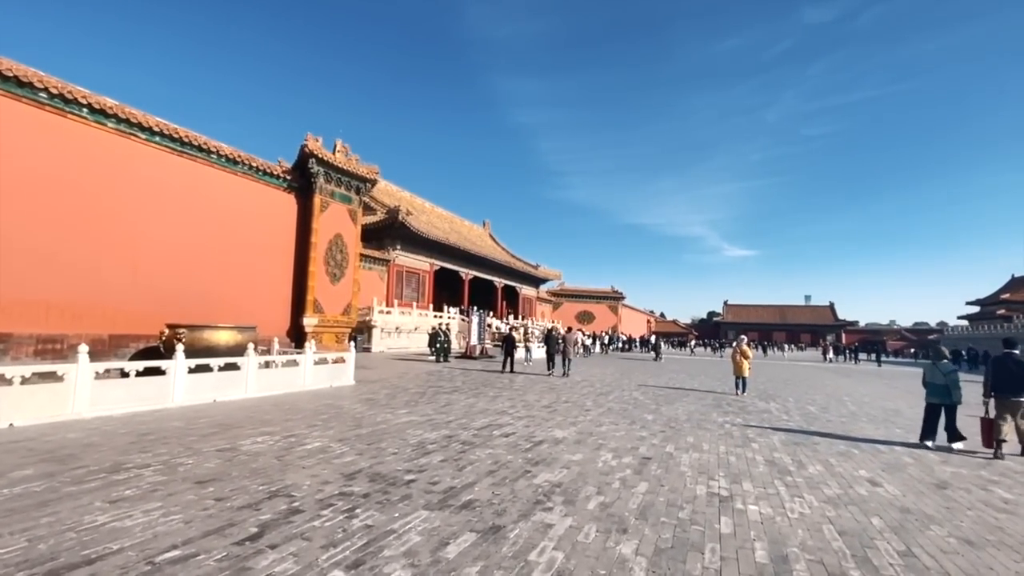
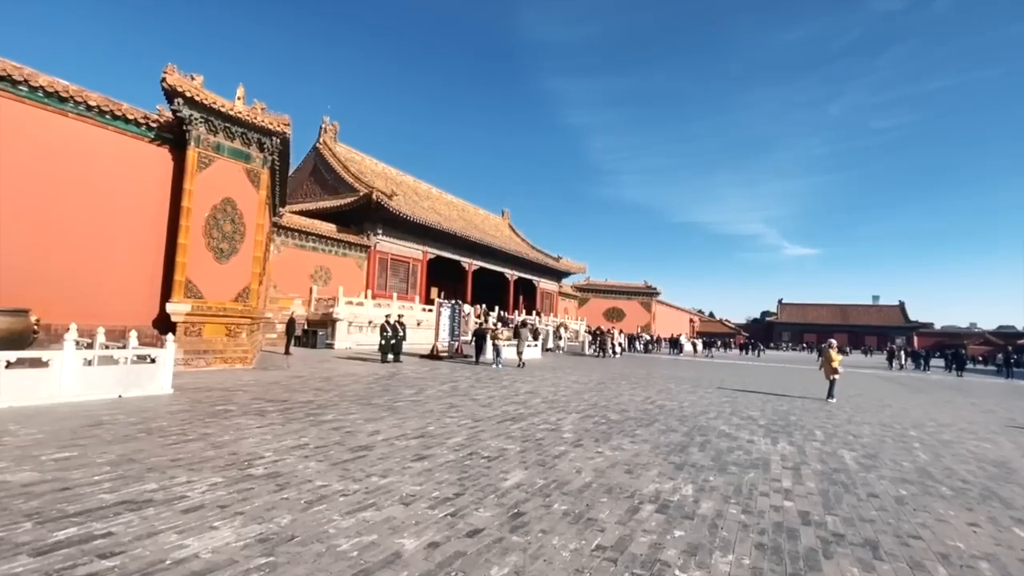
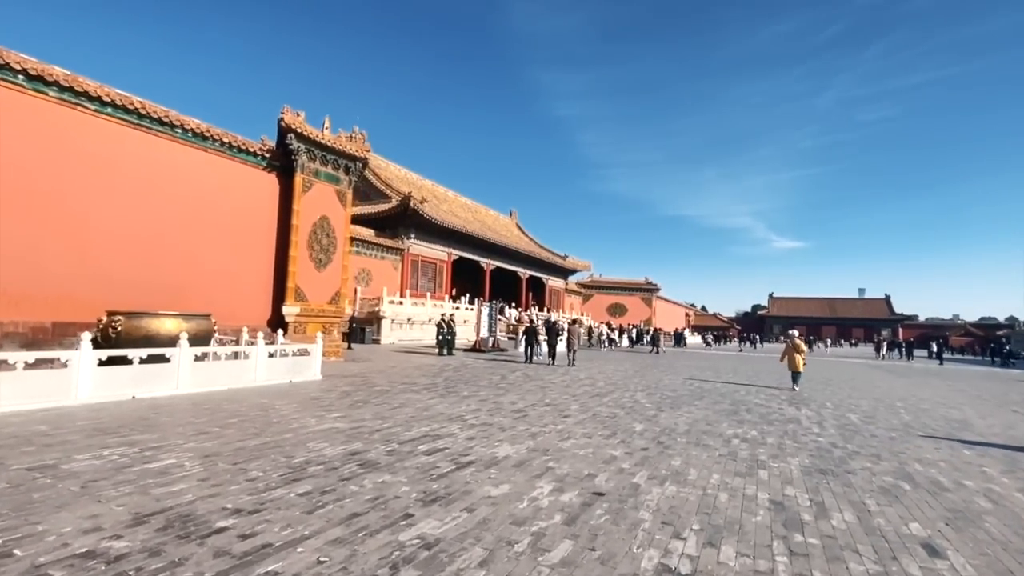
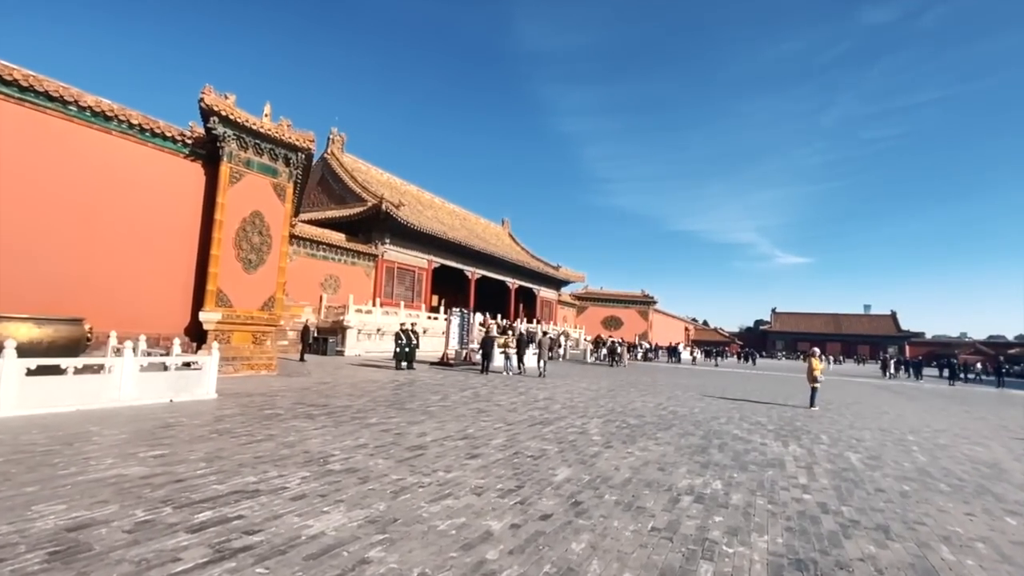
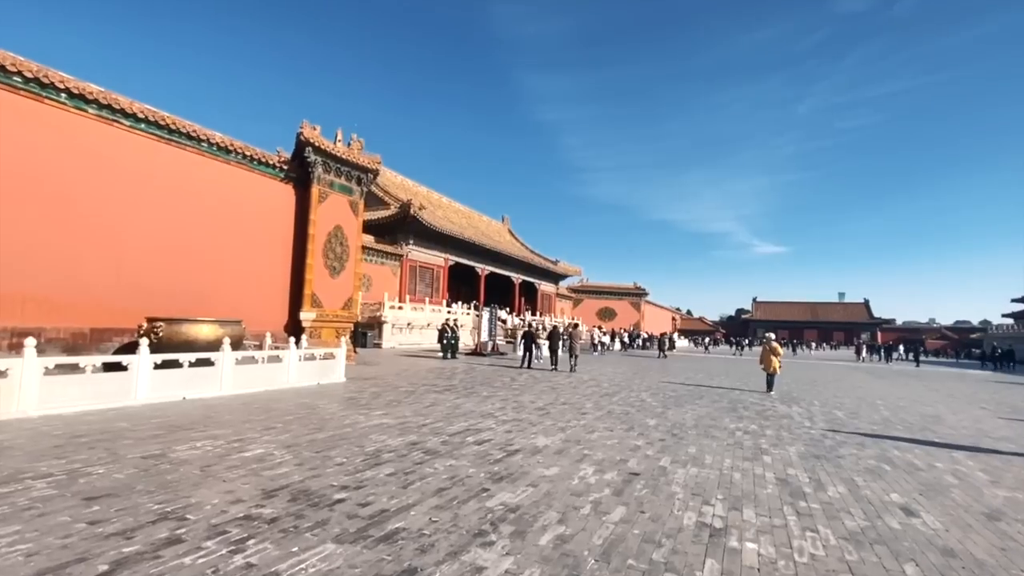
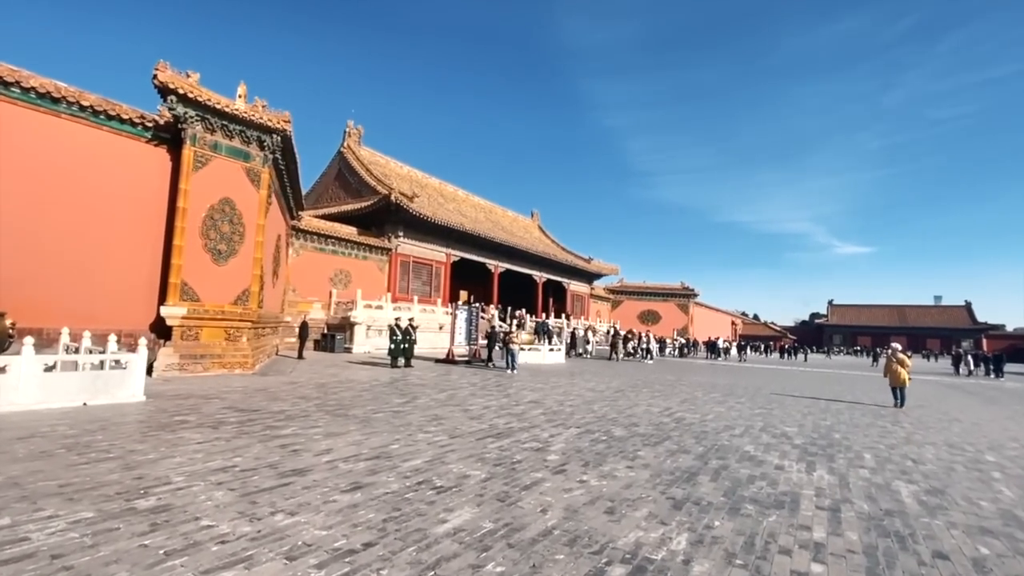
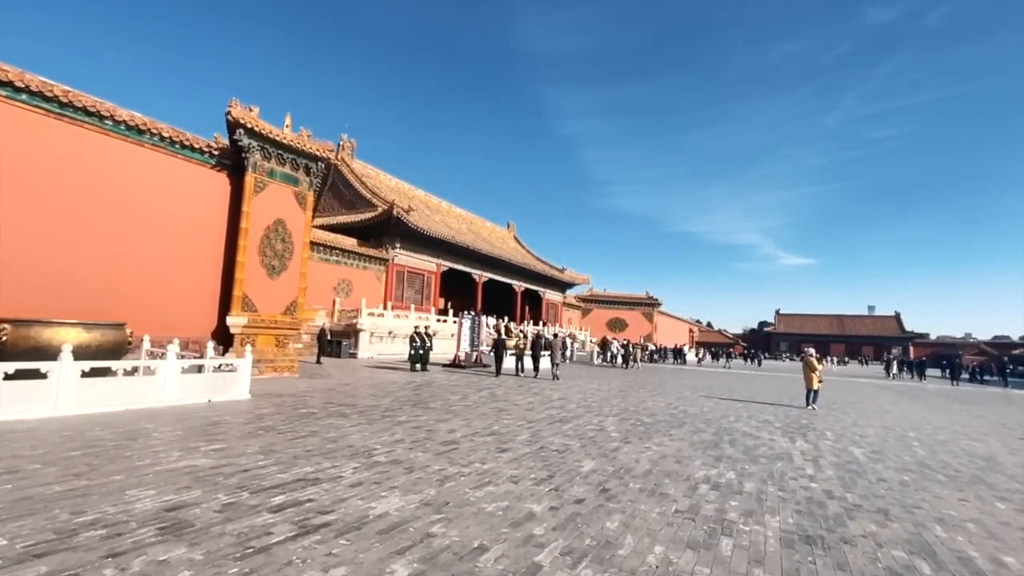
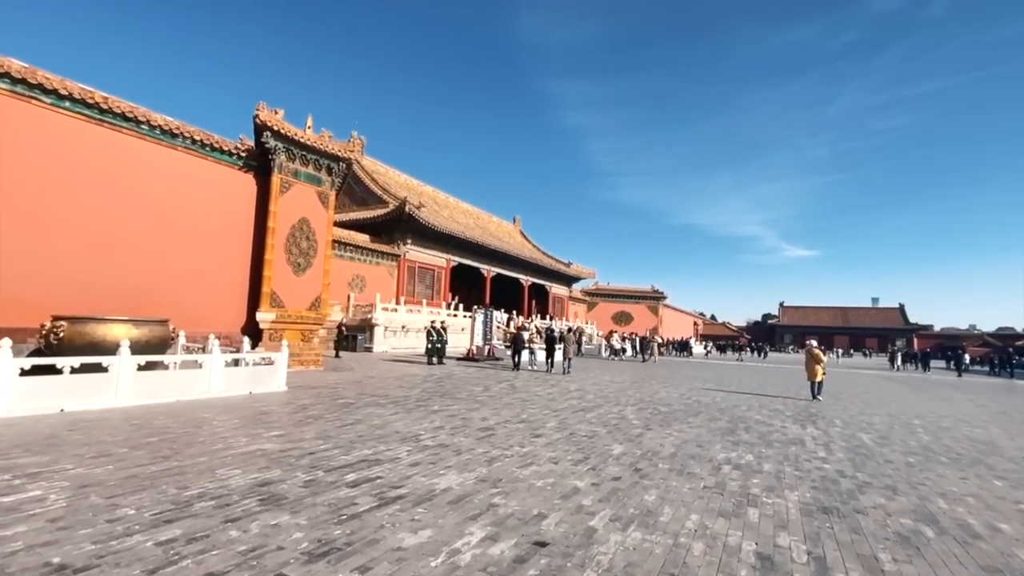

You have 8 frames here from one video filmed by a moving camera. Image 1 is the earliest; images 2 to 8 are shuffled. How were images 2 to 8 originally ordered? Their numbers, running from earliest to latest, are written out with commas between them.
5, 3, 8, 7, 4, 2, 6
